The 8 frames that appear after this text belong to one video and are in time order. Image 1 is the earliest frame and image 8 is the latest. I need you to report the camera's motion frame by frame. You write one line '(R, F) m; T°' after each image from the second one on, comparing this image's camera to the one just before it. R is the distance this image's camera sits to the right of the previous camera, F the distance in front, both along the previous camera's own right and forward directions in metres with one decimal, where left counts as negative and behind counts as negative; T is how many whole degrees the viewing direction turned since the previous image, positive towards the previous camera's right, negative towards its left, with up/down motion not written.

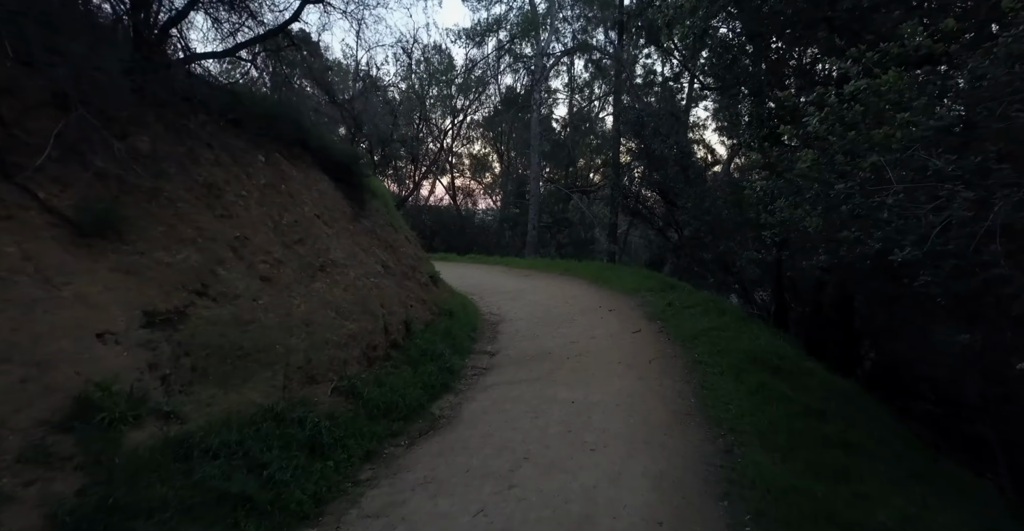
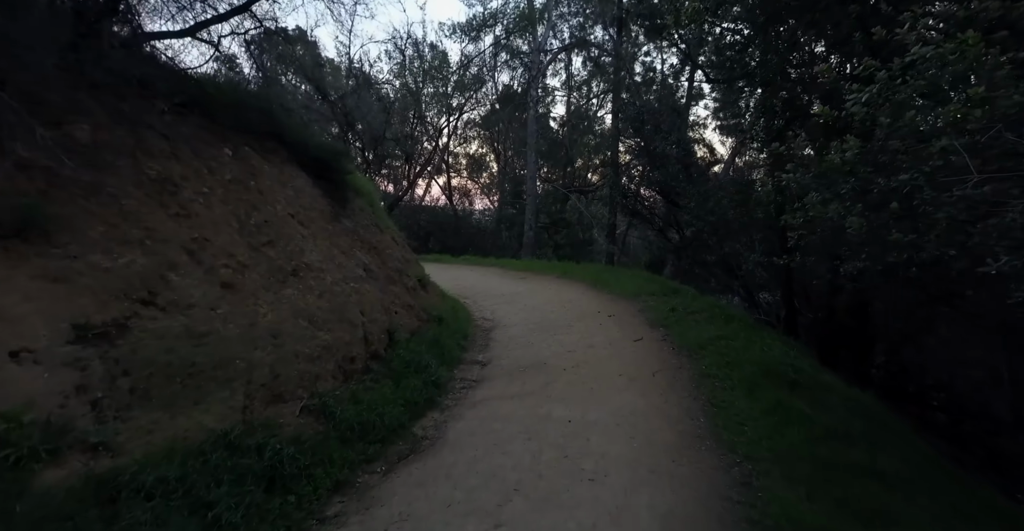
(+0.1, +0.6) m; 0°
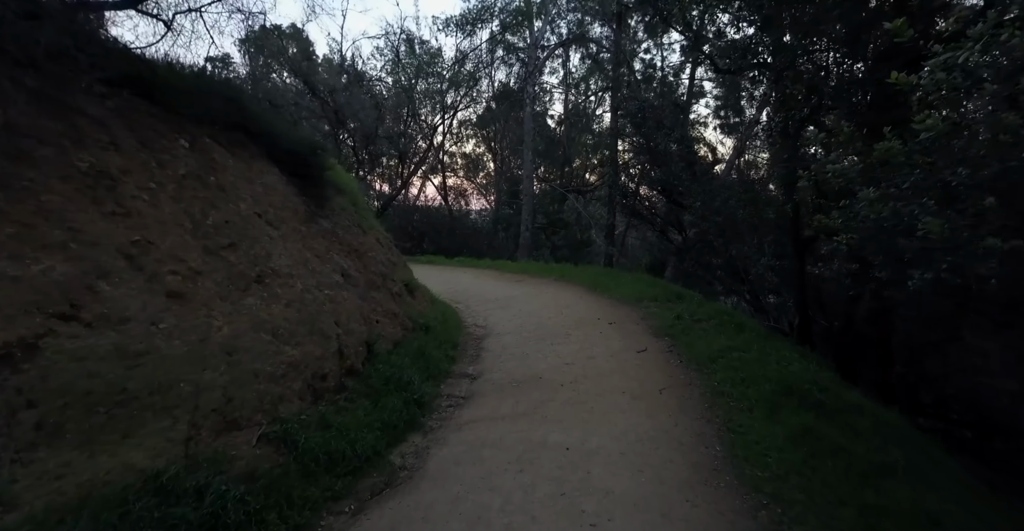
(+0.1, +0.7) m; 0°
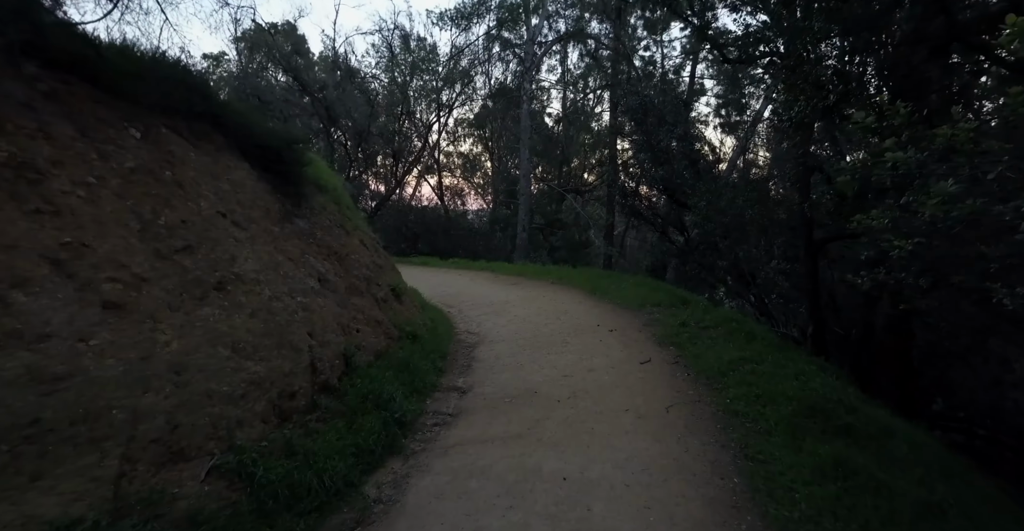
(+0.1, +0.6) m; 0°
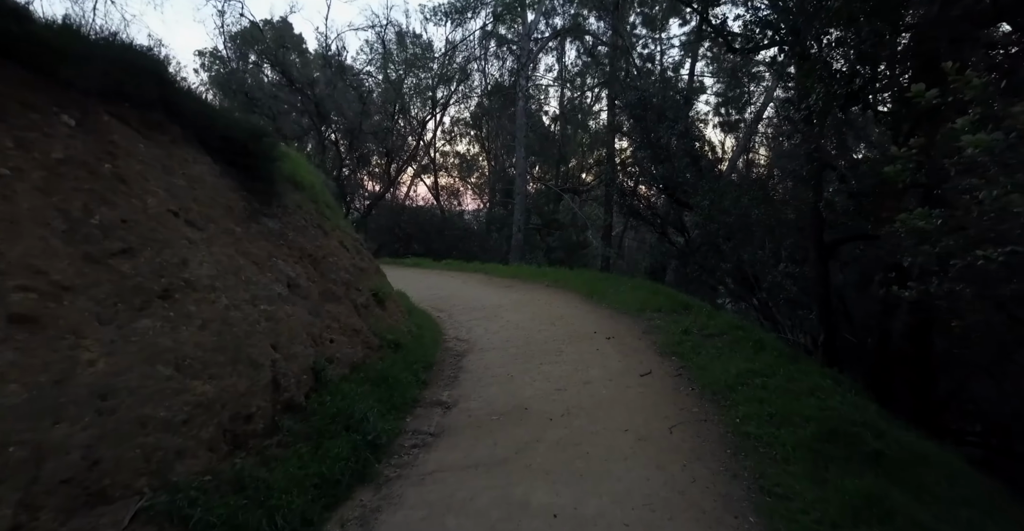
(+0.1, +0.6) m; 0°
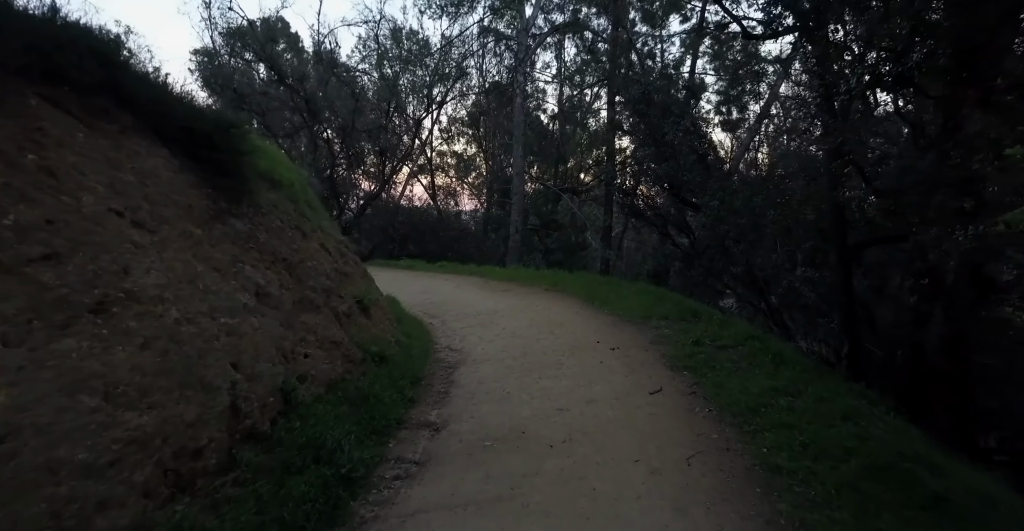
(0.0, +0.7) m; 0°
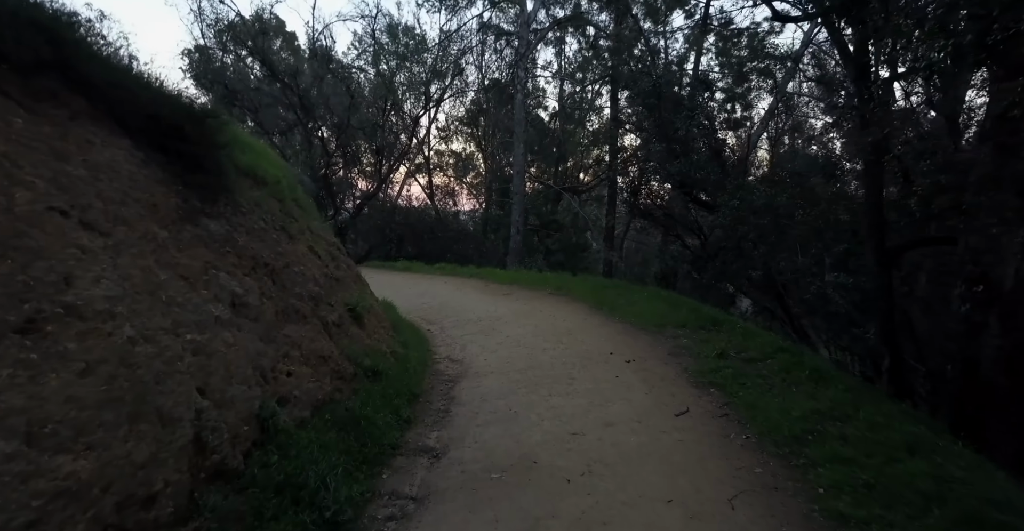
(-0.1, +0.7) m; 0°
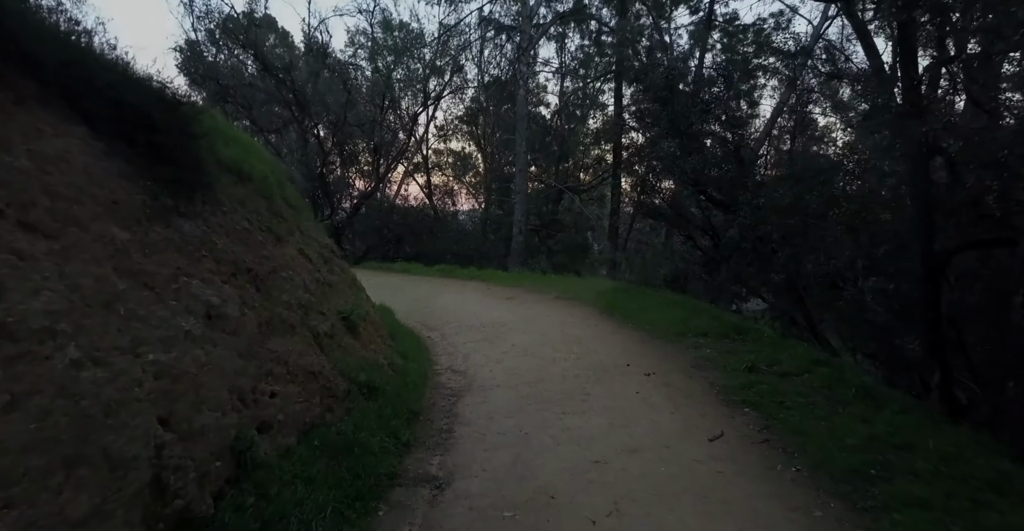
(-0.1, +0.6) m; 0°
